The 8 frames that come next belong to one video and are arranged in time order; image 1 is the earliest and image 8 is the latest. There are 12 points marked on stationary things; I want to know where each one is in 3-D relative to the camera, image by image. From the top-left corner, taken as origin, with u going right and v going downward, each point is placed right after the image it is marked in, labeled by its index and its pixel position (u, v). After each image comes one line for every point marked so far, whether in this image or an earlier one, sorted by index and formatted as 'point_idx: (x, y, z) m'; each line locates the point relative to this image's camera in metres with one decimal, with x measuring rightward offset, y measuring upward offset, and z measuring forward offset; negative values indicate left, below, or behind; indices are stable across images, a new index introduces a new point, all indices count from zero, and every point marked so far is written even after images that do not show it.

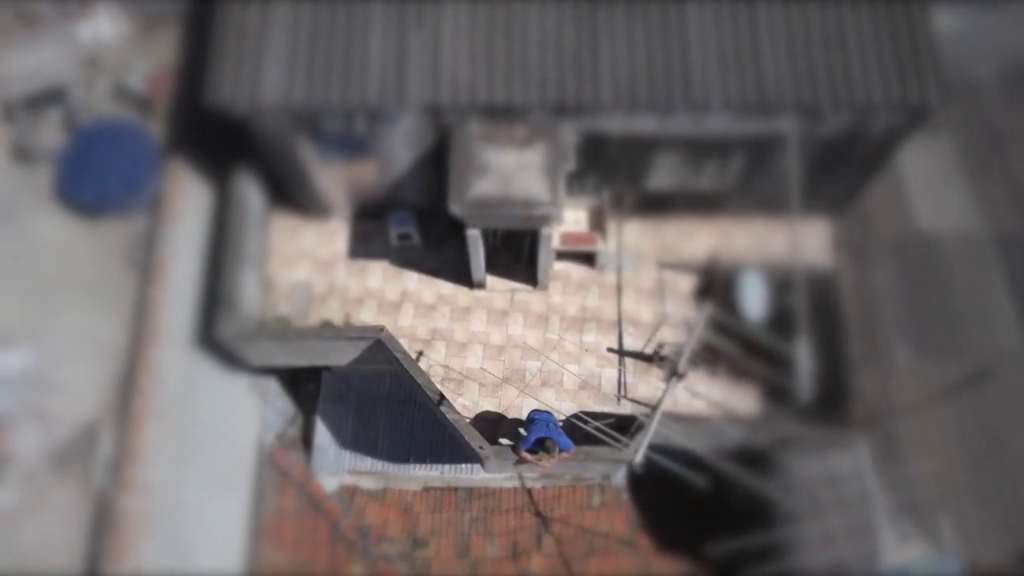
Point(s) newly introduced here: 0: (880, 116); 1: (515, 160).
0: (+3.8, +1.8, +8.6) m
1: (0.0, +1.3, +8.5) m
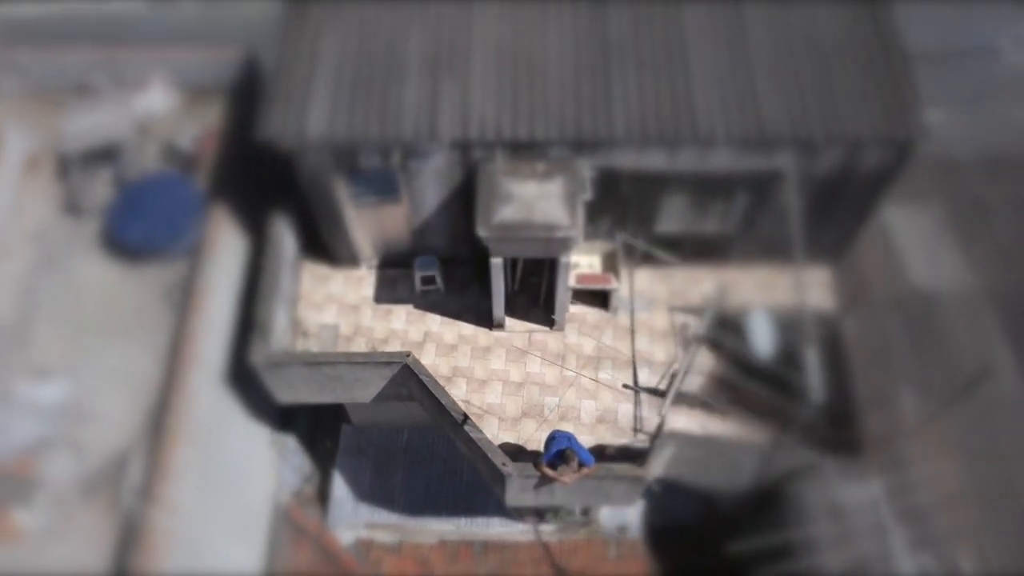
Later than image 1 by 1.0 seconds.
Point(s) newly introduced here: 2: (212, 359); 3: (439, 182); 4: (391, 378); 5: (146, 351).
0: (+4.1, +1.5, +9.4) m
1: (+0.3, +1.1, +9.2) m
2: (-3.9, -0.9, +10.8) m
3: (-0.9, +1.2, +9.9) m
4: (-1.5, -1.1, +10.3) m
5: (-4.8, -0.8, +10.8) m
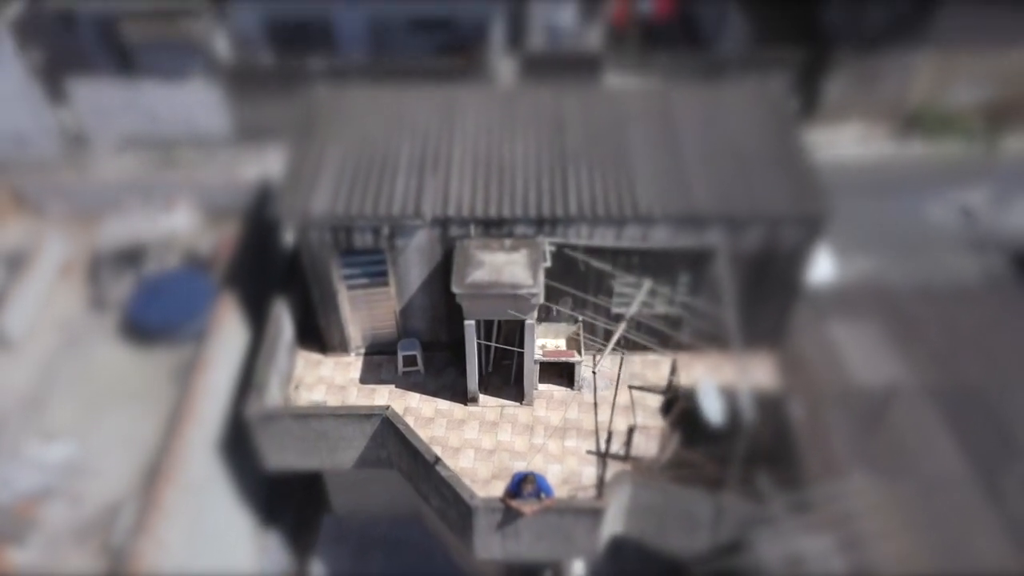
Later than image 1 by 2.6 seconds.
0: (+3.7, +0.8, +11.2) m
1: (-0.1, +0.4, +10.8) m
2: (-4.3, -1.9, +11.7) m
3: (-1.2, +0.3, +11.5) m
4: (-1.9, -2.0, +11.2) m
5: (-5.2, -1.8, +11.8) m
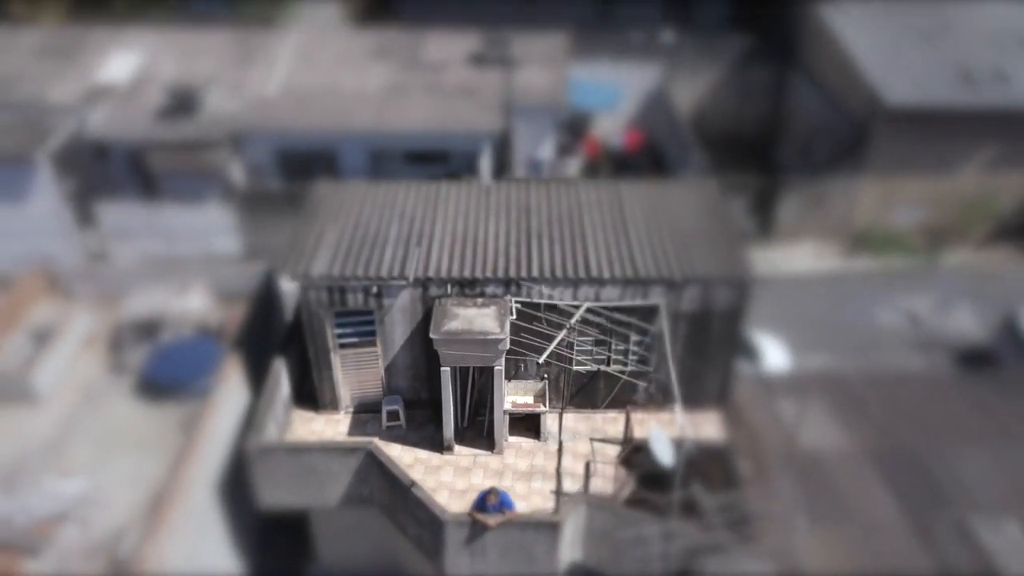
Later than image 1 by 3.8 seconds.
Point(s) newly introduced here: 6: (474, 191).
0: (+3.3, 0.0, +13.0) m
1: (-0.6, -0.3, +12.6) m
2: (-4.7, -2.7, +13.1) m
3: (-1.7, -0.5, +13.3) m
4: (-2.4, -2.8, +12.5) m
5: (-5.7, -2.7, +13.1) m
6: (-0.7, +1.8, +15.3) m
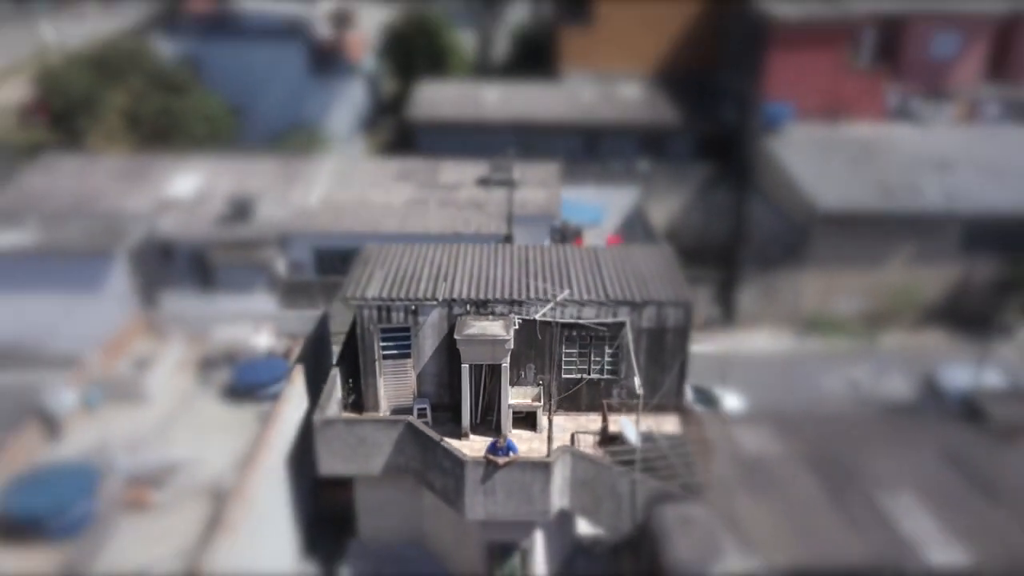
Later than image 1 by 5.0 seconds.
0: (+3.3, -0.5, +17.4) m
1: (-0.5, -0.7, +16.9) m
2: (-4.7, -3.1, +16.9) m
3: (-1.6, -1.0, +17.6) m
4: (-2.3, -3.0, +16.4) m
5: (-5.6, -3.1, +17.0) m
6: (-0.6, +0.9, +20.0) m
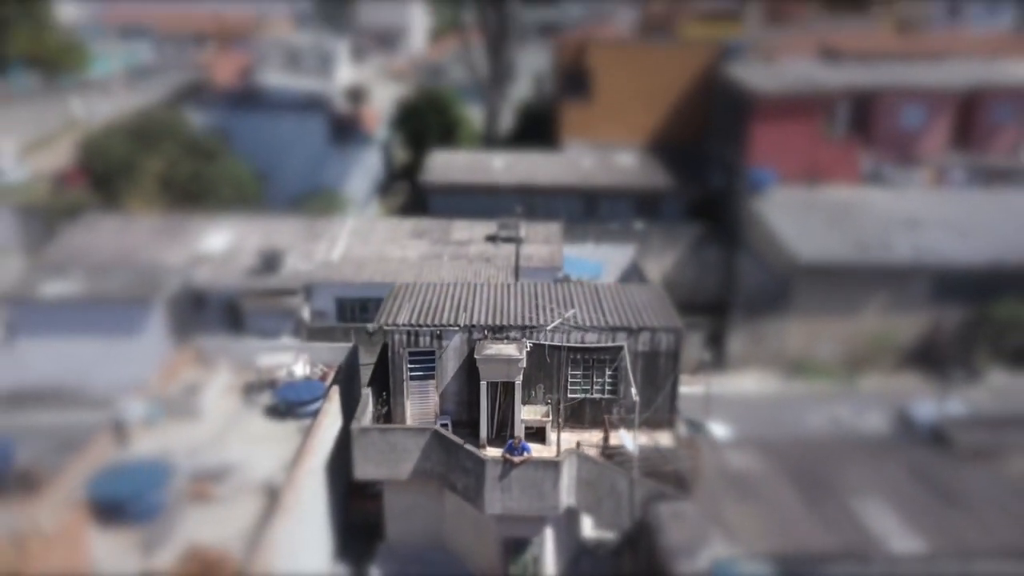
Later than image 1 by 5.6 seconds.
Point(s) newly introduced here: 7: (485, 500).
0: (+3.6, -1.2, +19.9) m
1: (-0.2, -1.3, +19.4) m
2: (-4.4, -3.7, +19.2) m
3: (-1.4, -1.7, +20.0) m
4: (-2.0, -3.6, +18.7) m
5: (-5.3, -3.7, +19.2) m
6: (-0.4, 0.0, +22.6) m
7: (-0.6, -4.5, +17.7) m
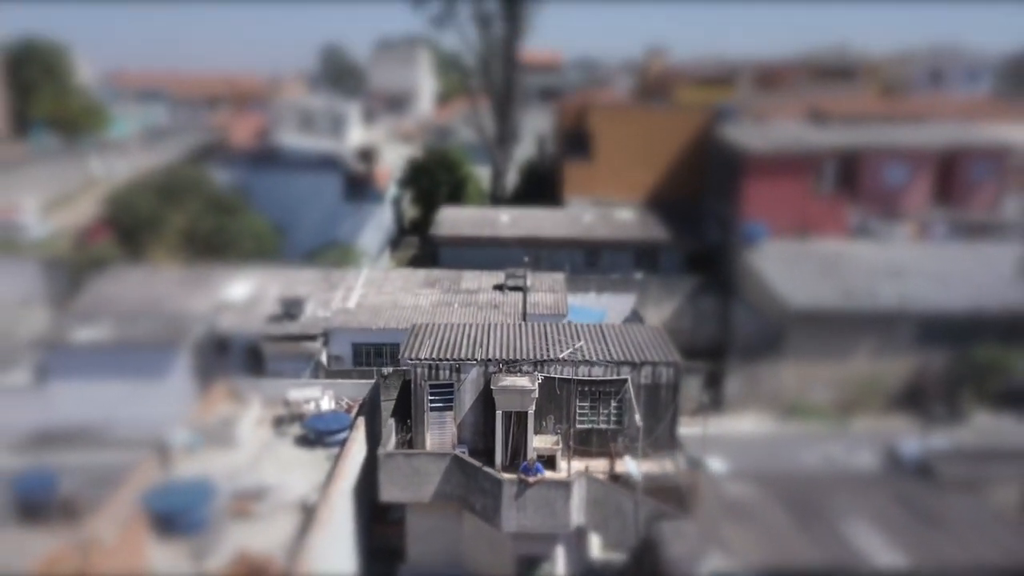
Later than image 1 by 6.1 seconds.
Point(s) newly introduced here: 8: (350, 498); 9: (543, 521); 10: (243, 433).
0: (+4.0, -2.1, +21.7) m
1: (+0.1, -2.3, +21.2) m
2: (-4.0, -4.6, +20.8) m
3: (-1.0, -2.7, +21.8) m
4: (-1.7, -4.5, +20.3) m
5: (-5.0, -4.6, +20.8) m
6: (0.0, -1.2, +24.5) m
7: (-0.2, -5.4, +19.2) m
8: (-4.0, -5.2, +20.3) m
9: (+0.7, -5.5, +19.3) m
10: (-6.8, -3.7, +20.8) m
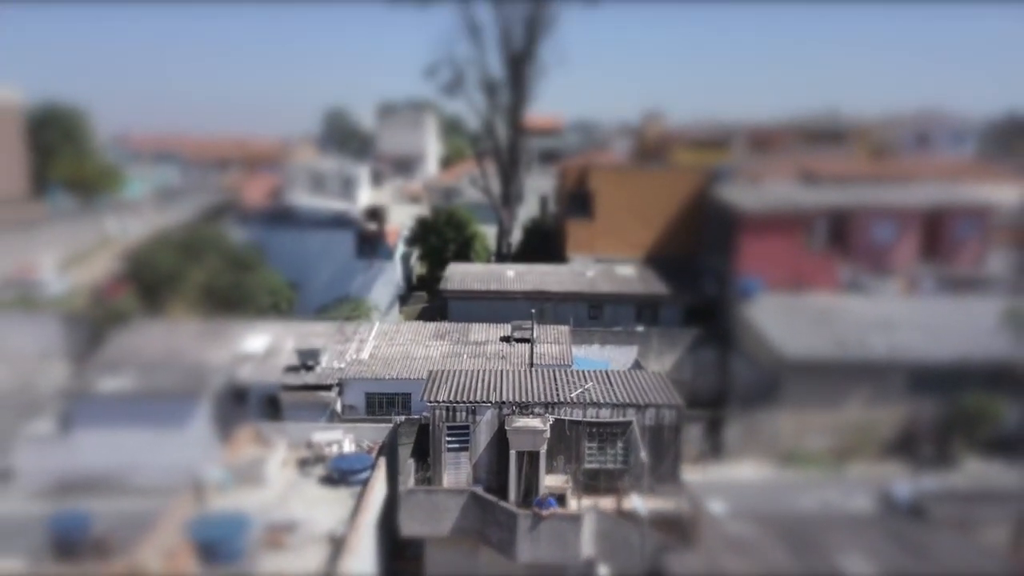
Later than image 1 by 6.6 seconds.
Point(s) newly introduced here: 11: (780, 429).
0: (+4.3, -3.5, +23.2) m
1: (+0.5, -3.5, +22.7) m
2: (-3.7, -5.9, +22.1) m
3: (-0.7, -4.0, +23.2) m
4: (-1.3, -5.7, +21.6) m
5: (-4.6, -5.9, +22.1) m
6: (+0.3, -2.7, +26.0) m
7: (+0.1, -6.5, +20.5) m
8: (-3.7, -6.4, +21.6) m
9: (+1.1, -6.7, +20.5) m
10: (-6.4, -5.0, +22.2) m
11: (+11.1, -5.7, +33.9) m
